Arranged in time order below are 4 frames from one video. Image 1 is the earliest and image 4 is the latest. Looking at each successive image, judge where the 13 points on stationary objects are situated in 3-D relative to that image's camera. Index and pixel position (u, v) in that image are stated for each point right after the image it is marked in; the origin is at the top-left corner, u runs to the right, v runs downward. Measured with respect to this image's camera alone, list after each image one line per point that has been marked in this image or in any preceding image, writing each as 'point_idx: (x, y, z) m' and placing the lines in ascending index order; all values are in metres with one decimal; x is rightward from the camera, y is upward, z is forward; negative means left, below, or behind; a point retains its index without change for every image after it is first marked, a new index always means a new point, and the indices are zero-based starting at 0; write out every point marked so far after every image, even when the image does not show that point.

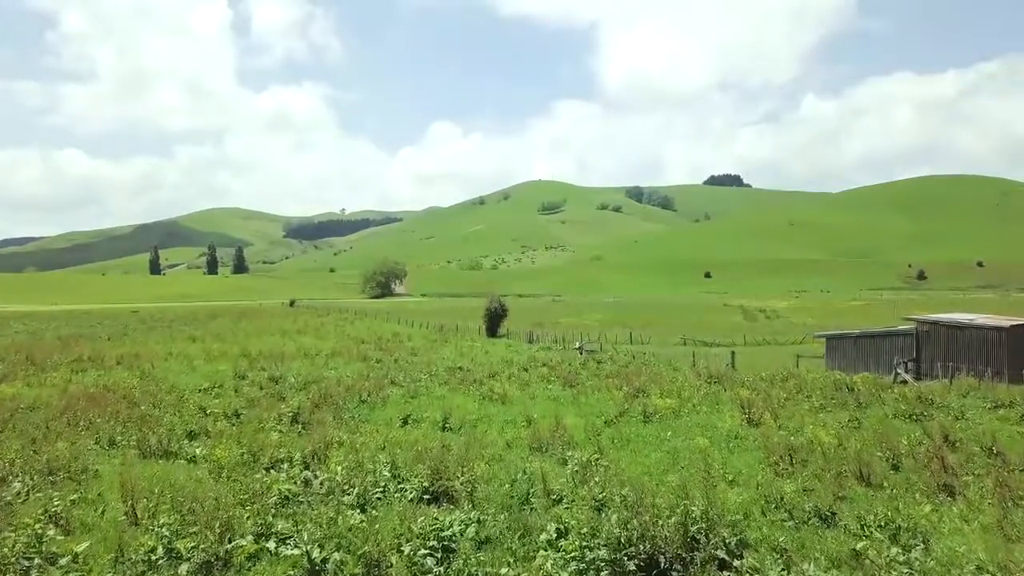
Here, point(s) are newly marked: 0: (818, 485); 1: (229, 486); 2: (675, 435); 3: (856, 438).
0: (+6.1, -4.0, +13.1) m
1: (-5.2, -3.7, +12.0) m
2: (+4.6, -4.2, +18.7) m
3: (+9.4, -4.0, +17.8) m
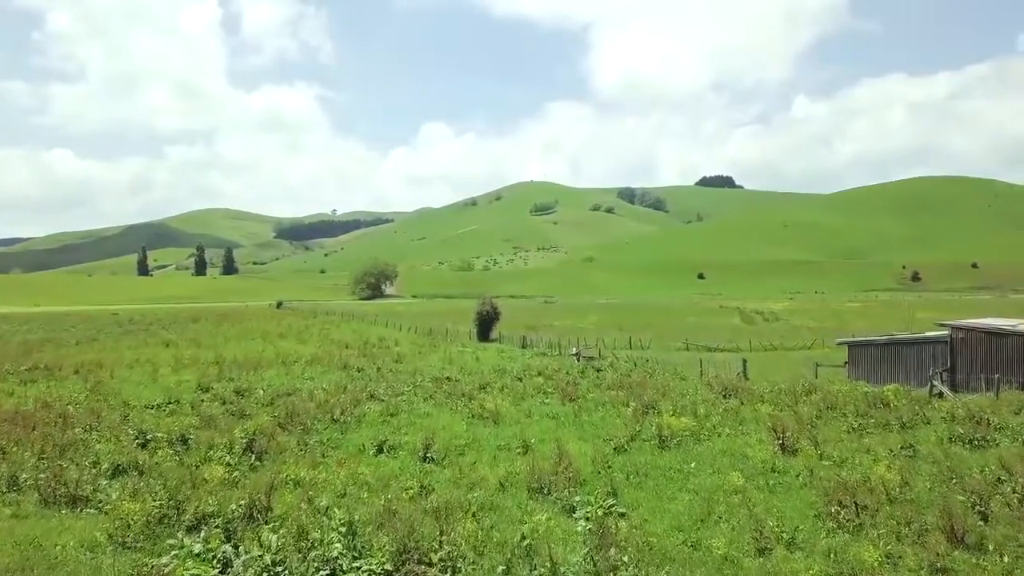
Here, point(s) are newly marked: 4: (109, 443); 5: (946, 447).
0: (+6.0, -4.0, +10.1) m
1: (-5.3, -3.8, +8.9) m
2: (+4.5, -4.3, +15.7) m
3: (+9.2, -4.1, +14.9) m
4: (-11.1, -4.3, +18.0) m
5: (+11.3, -4.1, +17.0) m
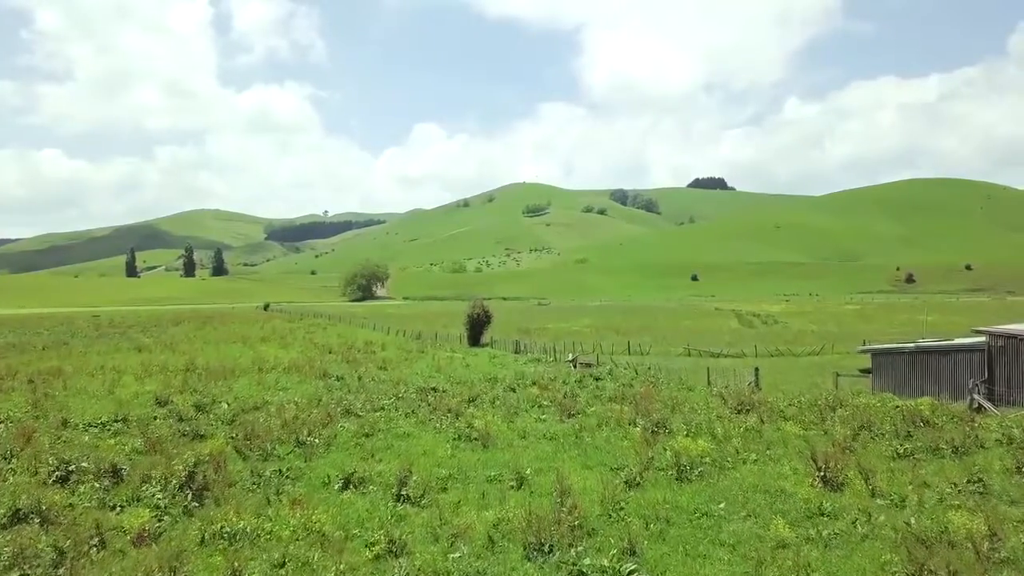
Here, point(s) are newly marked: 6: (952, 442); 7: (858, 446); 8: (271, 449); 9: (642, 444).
0: (+6.0, -4.1, +7.4) m
1: (-5.4, -3.8, +6.0) m
2: (+4.3, -4.4, +13.0) m
3: (+9.1, -4.2, +12.2) m
4: (-11.3, -4.3, +15.1) m
5: (+11.1, -4.2, +14.3) m
6: (+12.0, -4.2, +17.7) m
7: (+9.4, -4.3, +17.8) m
8: (-6.8, -4.5, +18.5) m
9: (+3.7, -4.4, +18.4) m
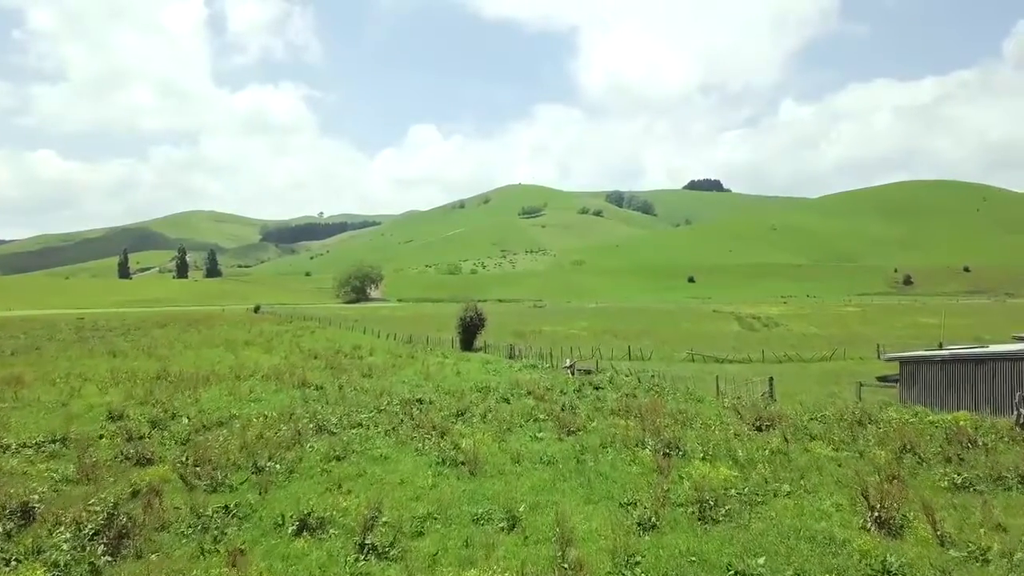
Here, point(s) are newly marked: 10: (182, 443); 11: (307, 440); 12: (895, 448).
0: (+5.8, -4.1, +4.9) m
1: (-5.5, -3.8, +3.4) m
2: (+4.2, -4.4, +10.4) m
3: (+8.9, -4.3, +9.7) m
4: (-11.5, -4.4, +12.4) m
5: (+10.9, -4.2, +11.8) m
6: (+11.7, -4.2, +15.3) m
7: (+9.2, -4.3, +15.3) m
8: (-7.0, -4.6, +15.9) m
9: (+3.5, -4.4, +15.9) m
10: (-9.9, -4.6, +19.7) m
11: (-6.2, -4.6, +19.8) m
12: (+10.5, -4.4, +18.0) m
